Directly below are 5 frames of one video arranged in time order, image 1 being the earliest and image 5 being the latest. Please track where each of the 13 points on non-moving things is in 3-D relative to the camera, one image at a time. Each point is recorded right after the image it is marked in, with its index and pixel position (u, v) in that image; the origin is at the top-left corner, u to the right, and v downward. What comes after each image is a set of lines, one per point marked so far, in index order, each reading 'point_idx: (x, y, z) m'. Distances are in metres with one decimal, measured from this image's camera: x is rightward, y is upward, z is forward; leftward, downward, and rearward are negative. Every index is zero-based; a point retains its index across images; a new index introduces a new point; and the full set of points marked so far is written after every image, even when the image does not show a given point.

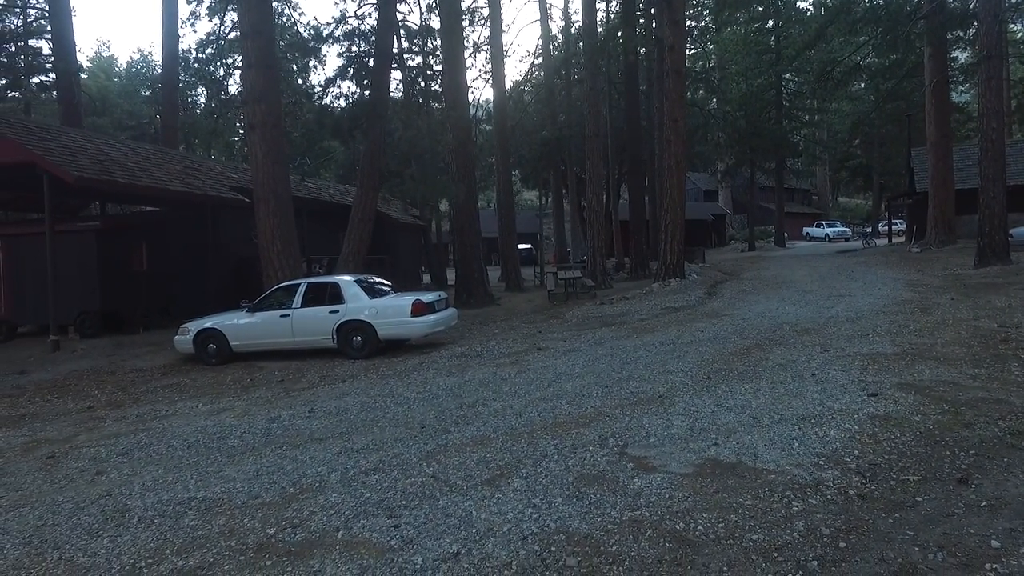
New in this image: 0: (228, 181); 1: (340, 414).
0: (-8.6, +3.3, +18.9) m
1: (-2.2, -1.6, +7.9) m
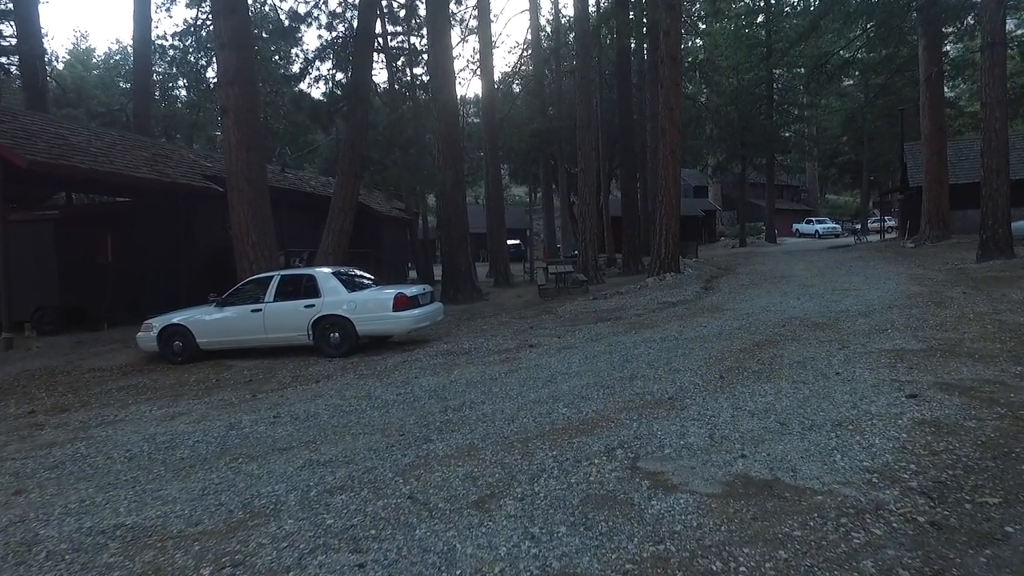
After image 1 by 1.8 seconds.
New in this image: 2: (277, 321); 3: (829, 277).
0: (-8.9, +3.4, +17.9) m
1: (-2.3, -1.5, +7.0) m
2: (-4.4, -0.6, +11.6) m
3: (+9.4, +0.3, +18.5) m
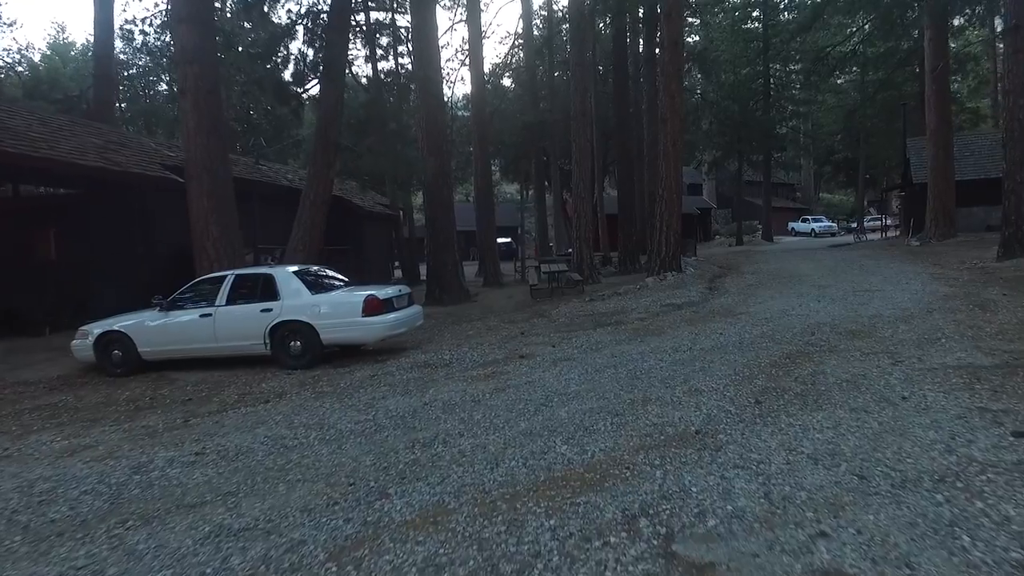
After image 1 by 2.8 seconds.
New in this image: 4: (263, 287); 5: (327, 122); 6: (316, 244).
0: (-9.2, +3.4, +16.3) m
1: (-2.4, -1.5, +5.6) m
2: (-4.6, -0.6, +10.1) m
3: (+9.1, +0.3, +17.2) m
4: (-4.1, 0.0, +10.3) m
5: (-4.4, +4.0, +14.9) m
6: (-4.8, +1.1, +15.2) m
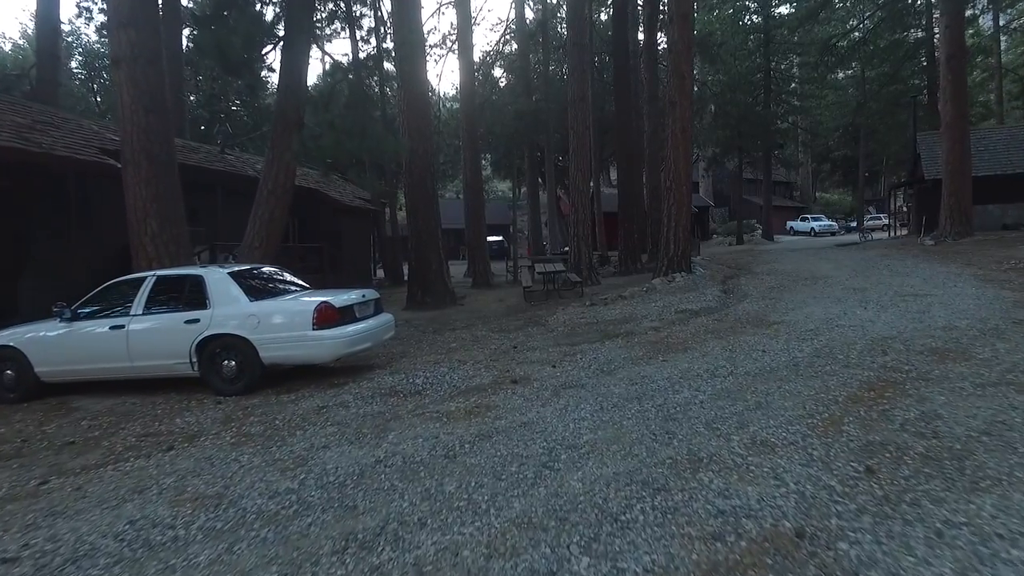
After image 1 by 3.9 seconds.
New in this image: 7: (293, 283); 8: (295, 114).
0: (-9.4, +3.3, +14.2) m
1: (-2.5, -1.6, +3.5) m
2: (-4.7, -0.7, +8.1) m
3: (+8.9, +0.2, +15.3) m
4: (-4.2, -0.1, +8.2) m
5: (-4.6, +3.9, +12.8) m
6: (-5.0, +1.0, +13.2) m
7: (-3.2, +0.1, +9.2) m
8: (-4.5, +3.6, +12.9) m
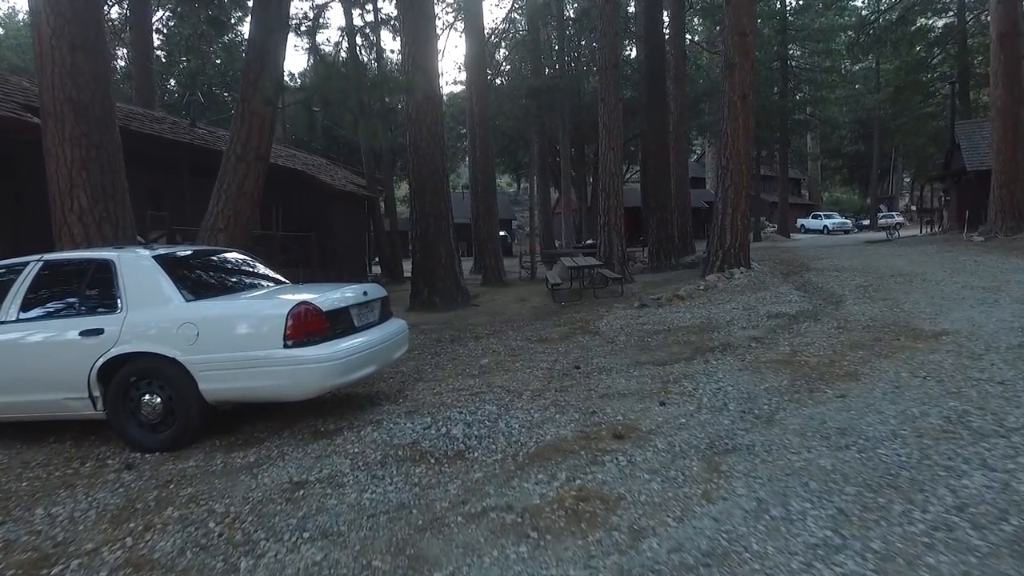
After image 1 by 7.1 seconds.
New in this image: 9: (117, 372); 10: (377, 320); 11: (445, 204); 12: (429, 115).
0: (-8.8, +3.4, +11.1) m
1: (-1.7, -1.5, +0.6) m
2: (-4.0, -0.6, +5.1) m
3: (+9.5, +0.3, +12.5) m
4: (-3.5, 0.0, +5.2) m
5: (-3.9, +4.0, +9.8) m
6: (-4.3, +1.1, +10.2) m
7: (-2.5, +0.2, +6.2) m
8: (-3.8, +3.7, +9.9) m
9: (-3.2, -0.7, +5.1) m
10: (-1.3, -0.3, +5.9) m
11: (-1.5, +2.0, +14.6) m
12: (-1.9, +4.0, +14.3) m
